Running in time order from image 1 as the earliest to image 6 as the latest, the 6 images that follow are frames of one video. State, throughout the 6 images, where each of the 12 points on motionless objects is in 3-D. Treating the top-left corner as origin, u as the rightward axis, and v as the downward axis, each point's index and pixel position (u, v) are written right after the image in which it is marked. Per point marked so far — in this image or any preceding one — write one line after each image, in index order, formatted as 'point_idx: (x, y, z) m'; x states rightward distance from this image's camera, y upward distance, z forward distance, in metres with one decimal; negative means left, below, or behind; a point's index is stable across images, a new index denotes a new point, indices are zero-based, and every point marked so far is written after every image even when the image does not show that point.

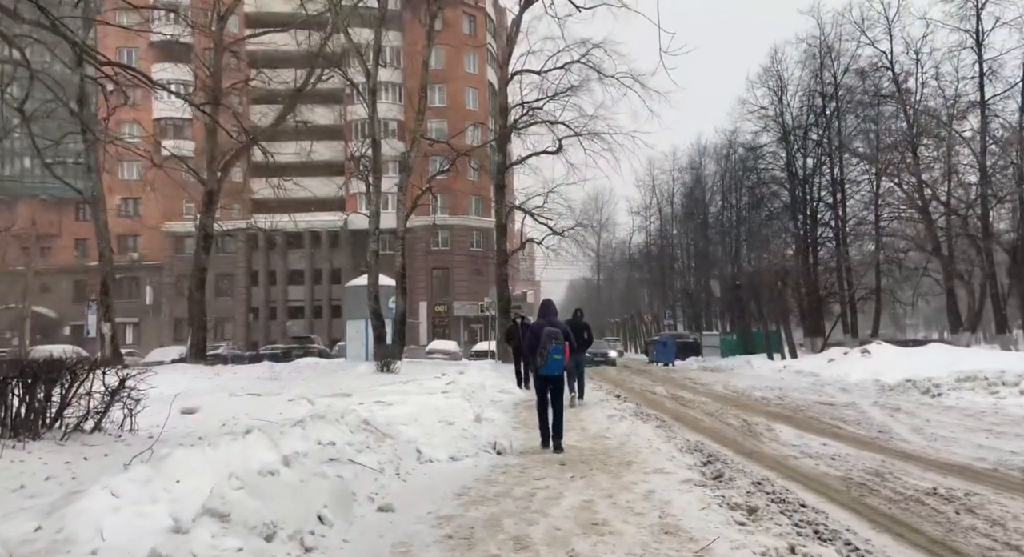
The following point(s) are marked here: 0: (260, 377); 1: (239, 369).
0: (-5.2, -2.1, +15.6) m
1: (-6.4, -2.2, +17.6) m
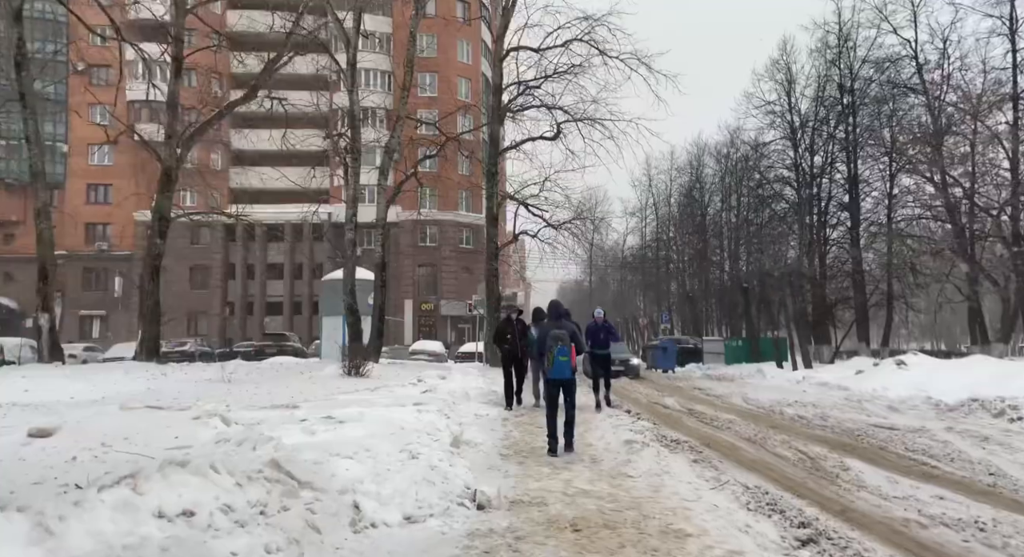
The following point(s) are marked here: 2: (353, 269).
0: (-5.4, -1.8, +13.4) m
1: (-6.6, -1.9, +15.4) m
2: (-4.0, +0.2, +19.0) m
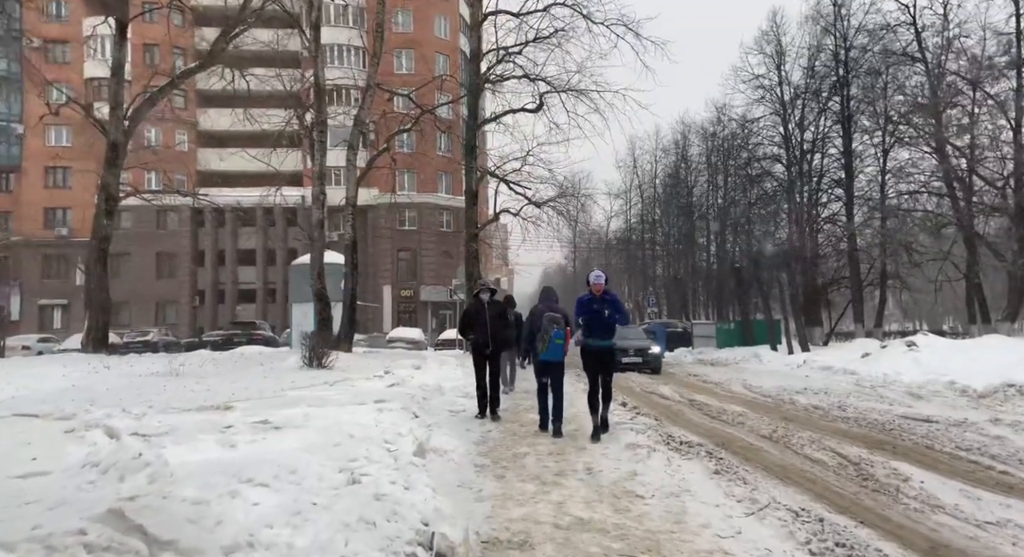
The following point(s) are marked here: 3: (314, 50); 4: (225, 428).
0: (-5.7, -1.5, +12.0) m
1: (-7.0, -1.6, +14.0) m
2: (-4.5, +0.6, +17.6) m
3: (-5.0, +5.7, +18.7) m
4: (-2.1, -1.1, +5.4) m
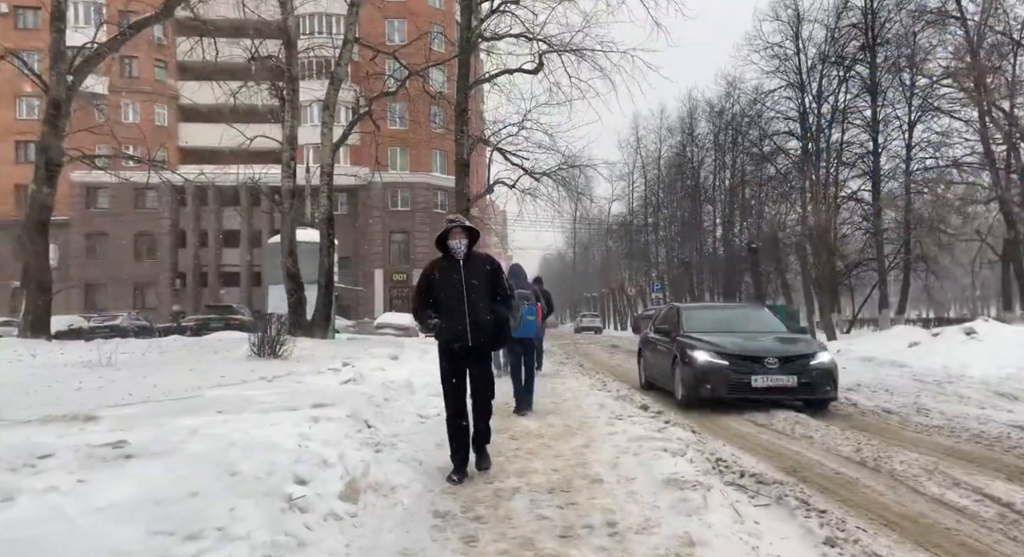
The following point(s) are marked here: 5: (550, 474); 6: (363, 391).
0: (-5.8, -1.1, +10.1) m
1: (-7.1, -1.2, +12.0) m
2: (-4.6, +1.1, +15.6) m
3: (-5.0, +6.2, +16.7) m
4: (-2.2, -0.8, +3.5) m
5: (+0.2, -1.2, +4.5) m
6: (-1.4, -1.0, +6.7) m
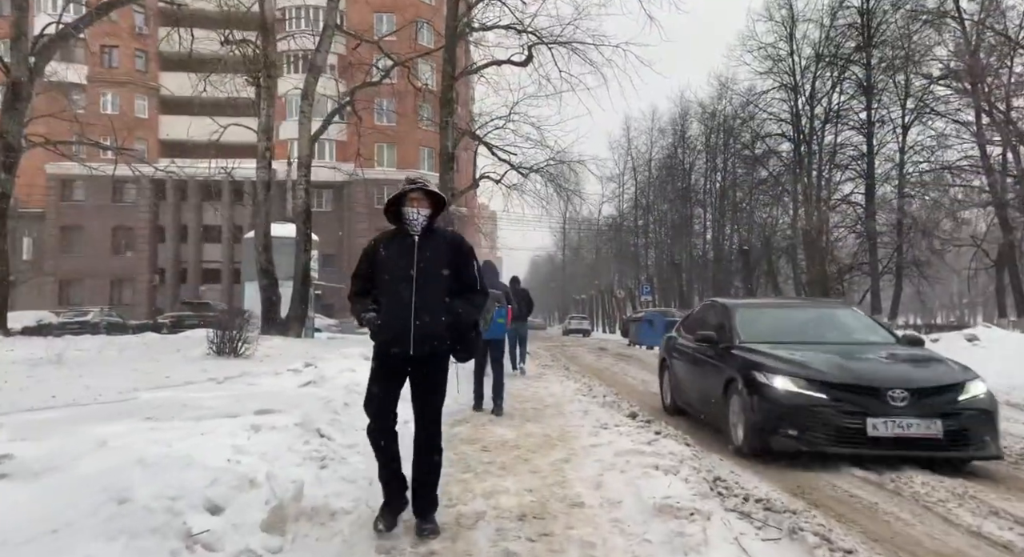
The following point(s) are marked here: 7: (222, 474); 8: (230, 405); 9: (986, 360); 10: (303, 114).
0: (-6.0, -1.0, +9.4) m
1: (-7.4, -1.0, +11.3) m
2: (-4.9, +1.2, +14.9) m
3: (-5.3, +6.3, +16.0) m
4: (-2.3, -0.7, +2.8) m
5: (0.0, -1.1, +3.8) m
6: (-1.6, -0.9, +6.1) m
7: (-1.3, -0.9, +3.3) m
8: (-1.9, -0.9, +5.2) m
9: (+6.6, -1.1, +10.4) m
10: (-4.6, +3.7, +16.7) m
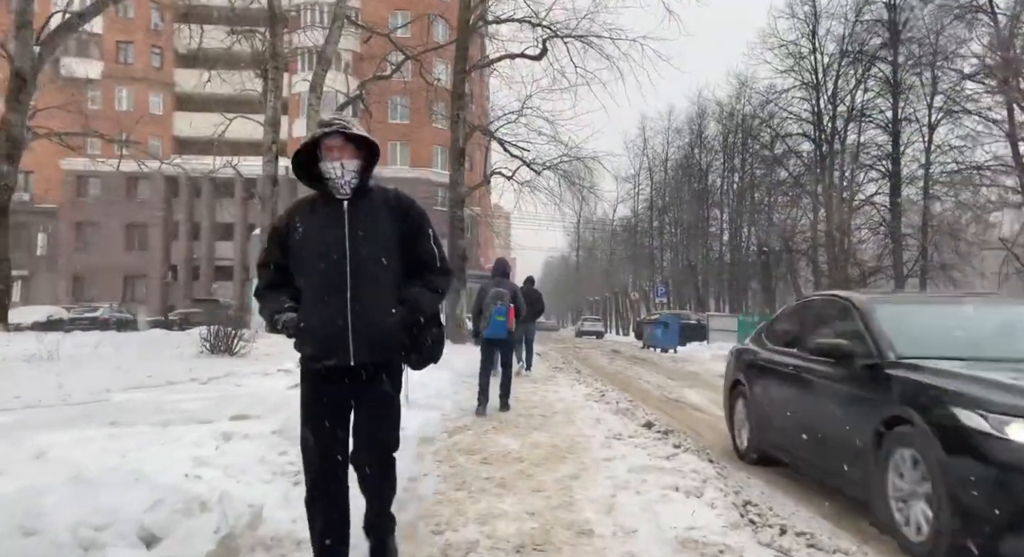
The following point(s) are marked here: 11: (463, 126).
0: (-5.9, -0.9, +9.0) m
1: (-7.2, -0.9, +10.9) m
2: (-4.7, +1.3, +14.5) m
3: (-5.0, +6.3, +15.6) m
4: (-2.3, -0.7, +2.4) m
5: (0.0, -1.1, +3.4) m
6: (-1.5, -0.9, +5.6) m
7: (-1.3, -0.8, +2.8) m
8: (-1.9, -0.8, +4.7) m
9: (+6.7, -1.2, +9.8) m
10: (-4.3, +3.7, +16.3) m
11: (-1.1, +3.5, +17.4) m
